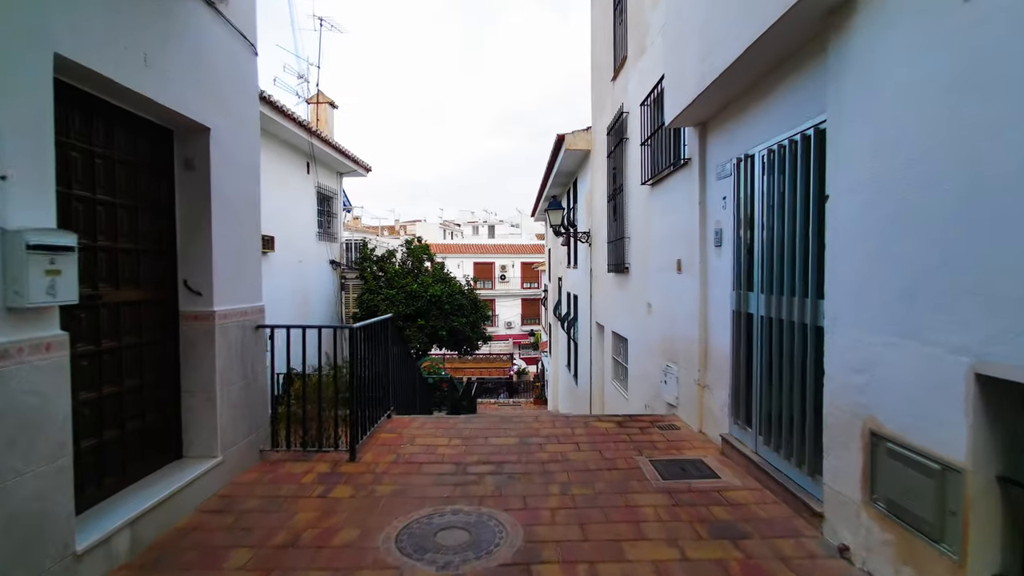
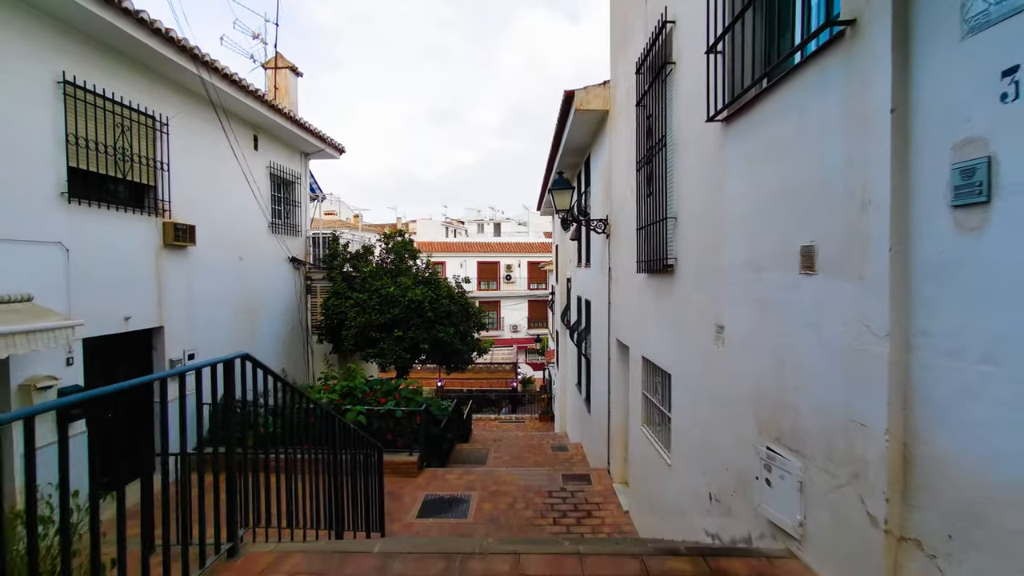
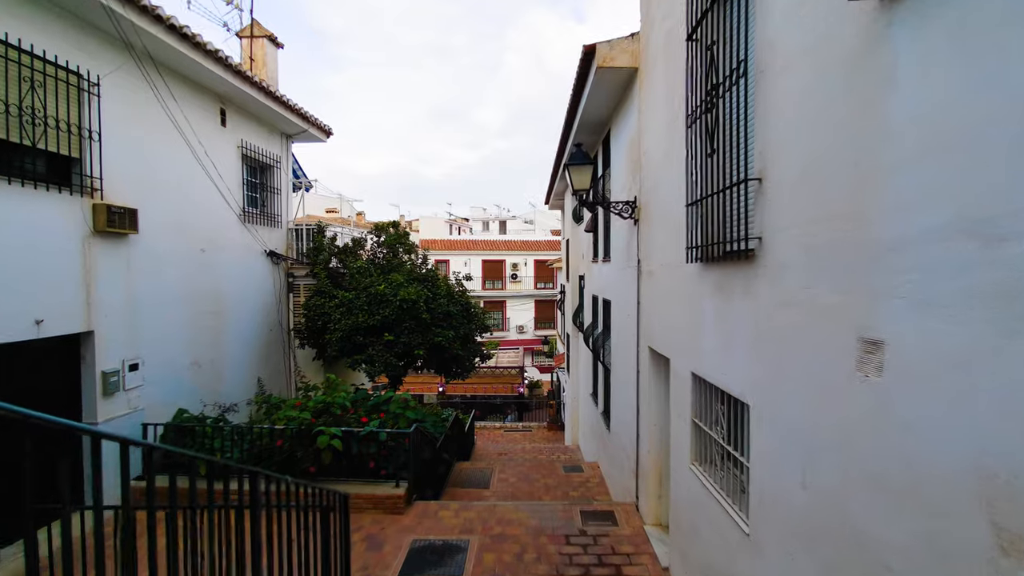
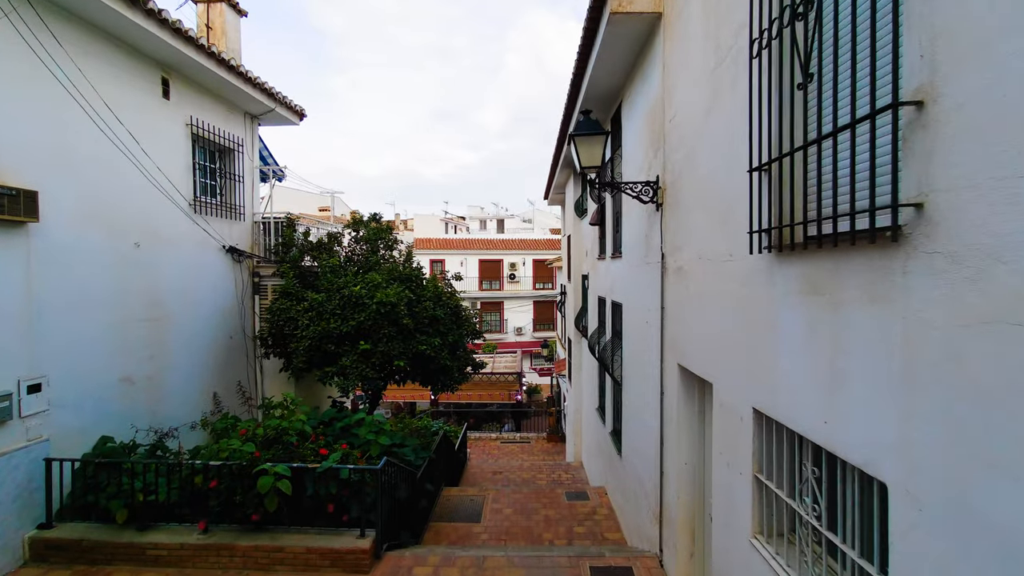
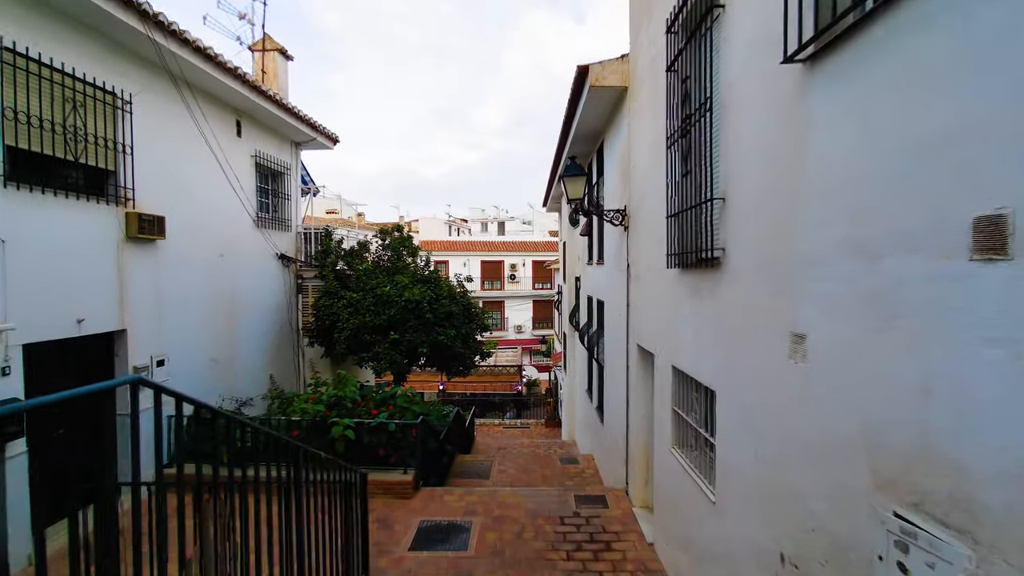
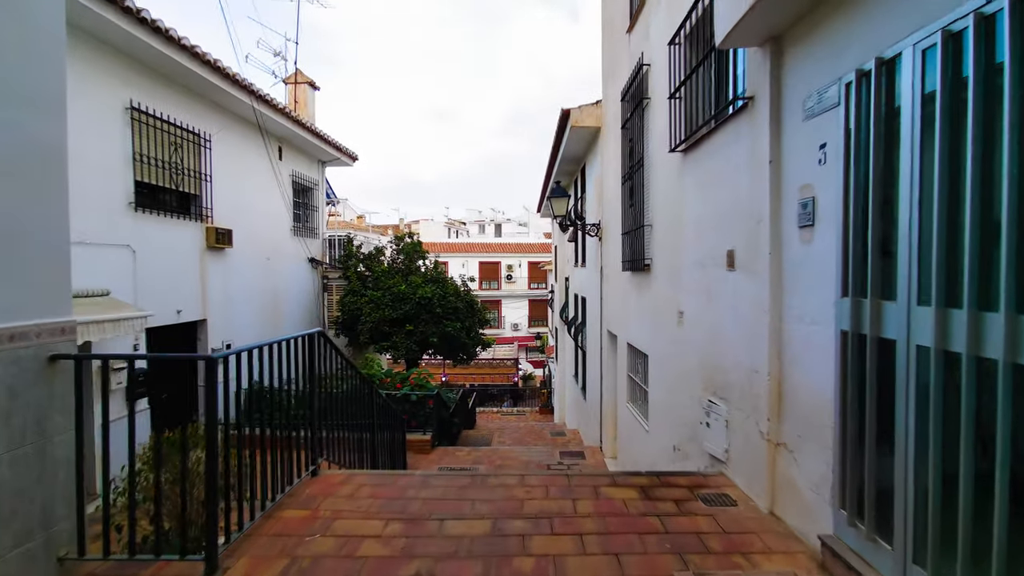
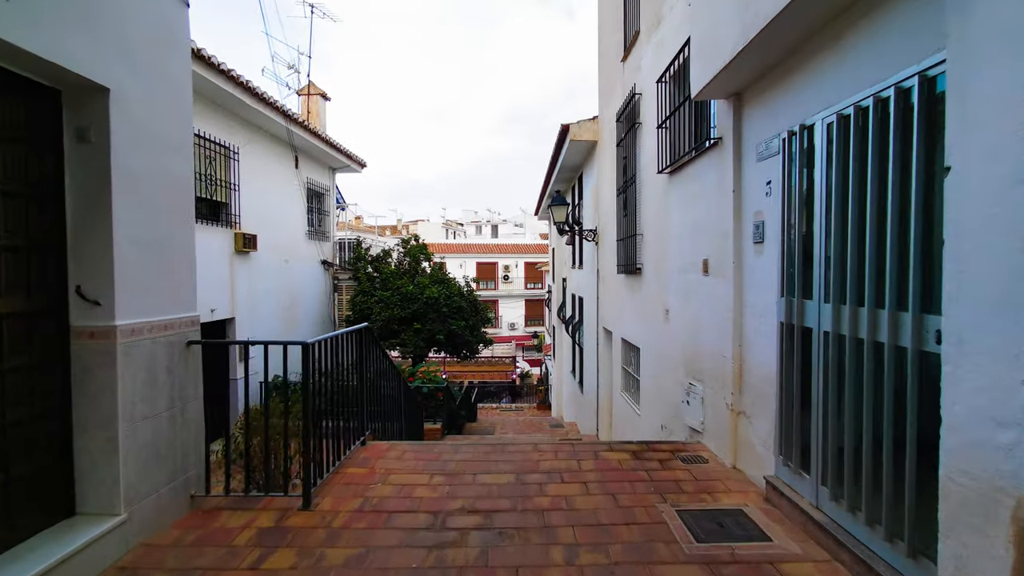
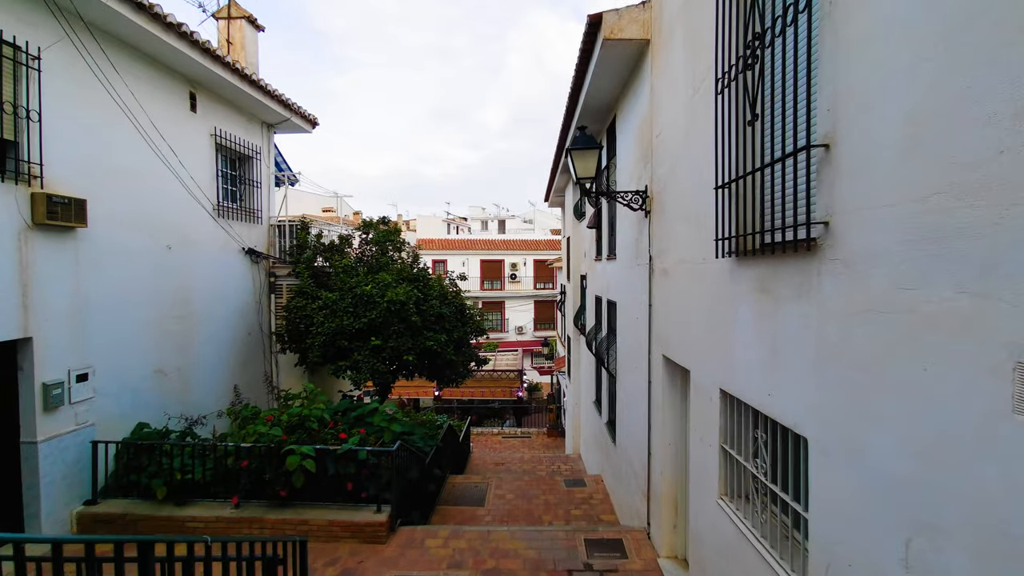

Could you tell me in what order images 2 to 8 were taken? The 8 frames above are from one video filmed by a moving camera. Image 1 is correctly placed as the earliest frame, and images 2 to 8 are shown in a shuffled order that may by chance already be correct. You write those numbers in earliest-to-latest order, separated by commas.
7, 6, 2, 5, 3, 8, 4
